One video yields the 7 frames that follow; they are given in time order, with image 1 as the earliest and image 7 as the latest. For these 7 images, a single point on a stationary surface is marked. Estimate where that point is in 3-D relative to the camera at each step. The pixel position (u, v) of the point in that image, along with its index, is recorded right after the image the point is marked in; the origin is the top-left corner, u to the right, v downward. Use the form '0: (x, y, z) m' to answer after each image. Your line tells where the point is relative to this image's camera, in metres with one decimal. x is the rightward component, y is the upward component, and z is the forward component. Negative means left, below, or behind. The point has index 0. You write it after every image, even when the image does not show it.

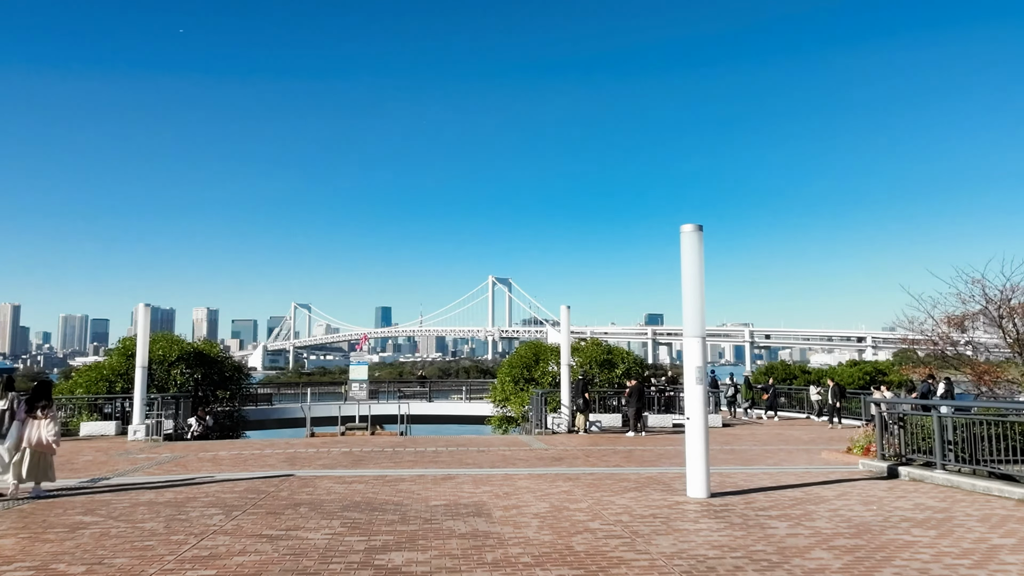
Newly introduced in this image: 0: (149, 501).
0: (-4.3, -2.5, +8.0) m
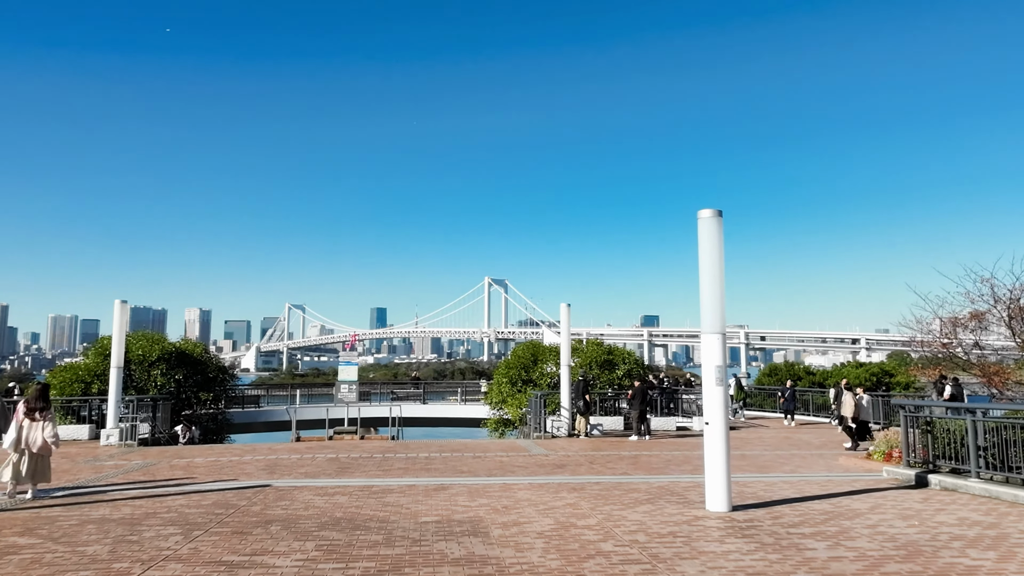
0: (-4.3, -2.4, +7.2) m
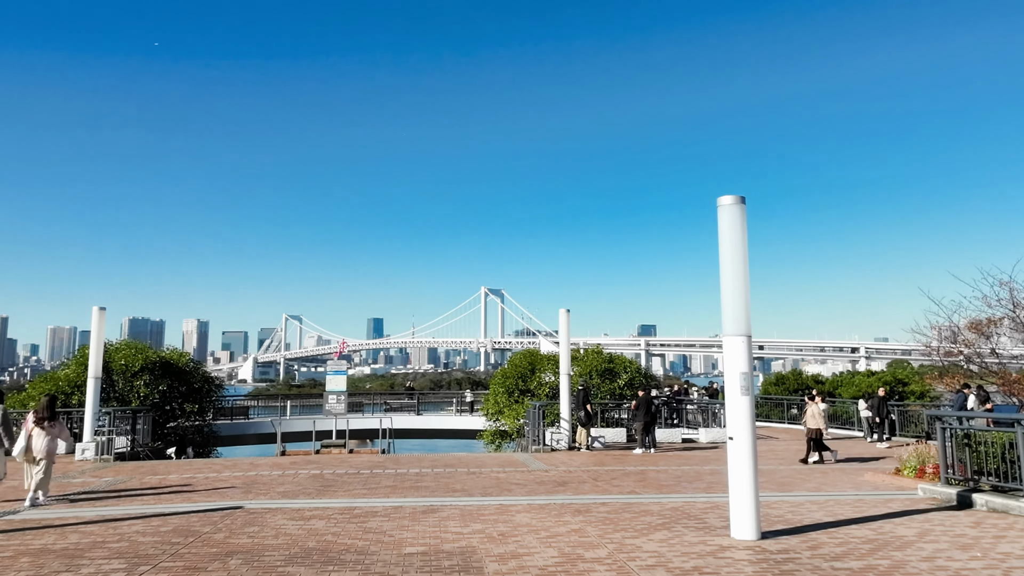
0: (-4.3, -2.4, +6.3) m
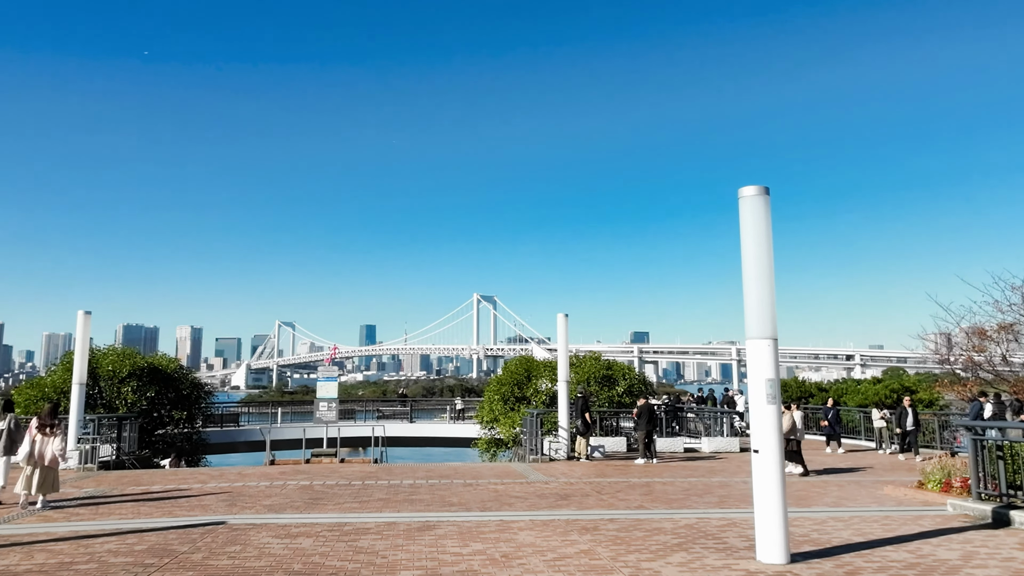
0: (-4.2, -2.4, +5.7) m
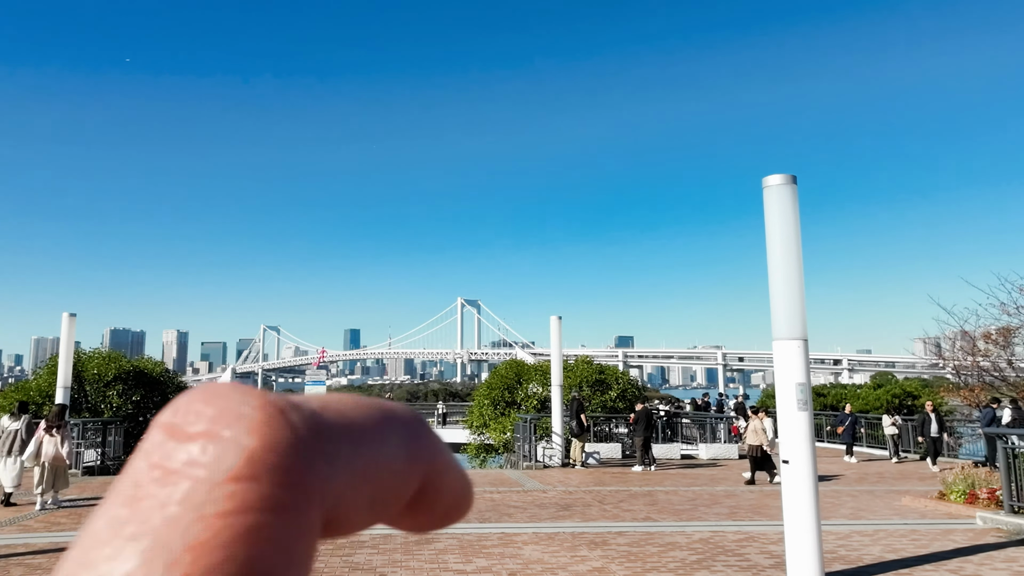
0: (-4.2, -2.3, +5.1) m
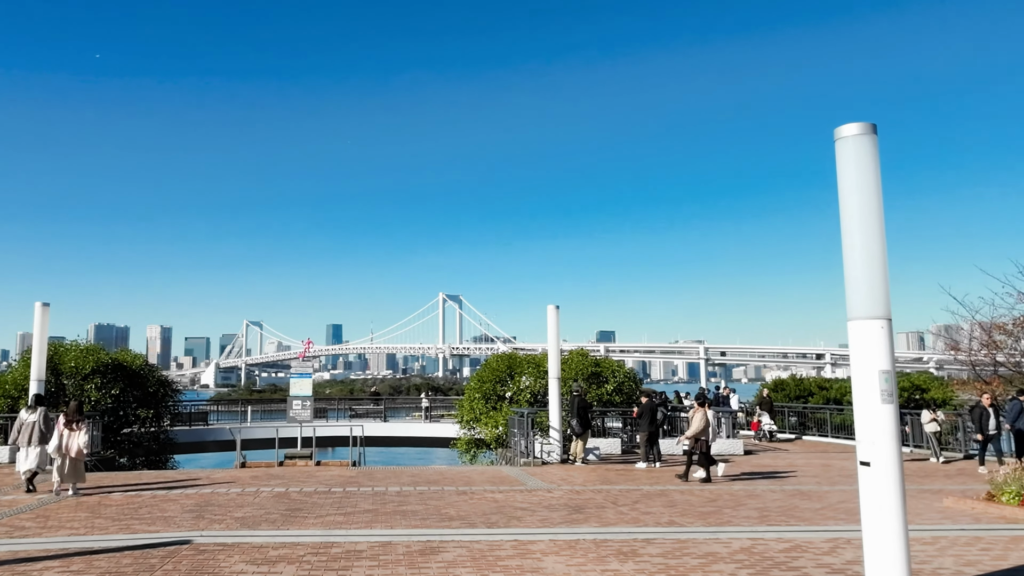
0: (-4.0, -2.1, +4.2) m
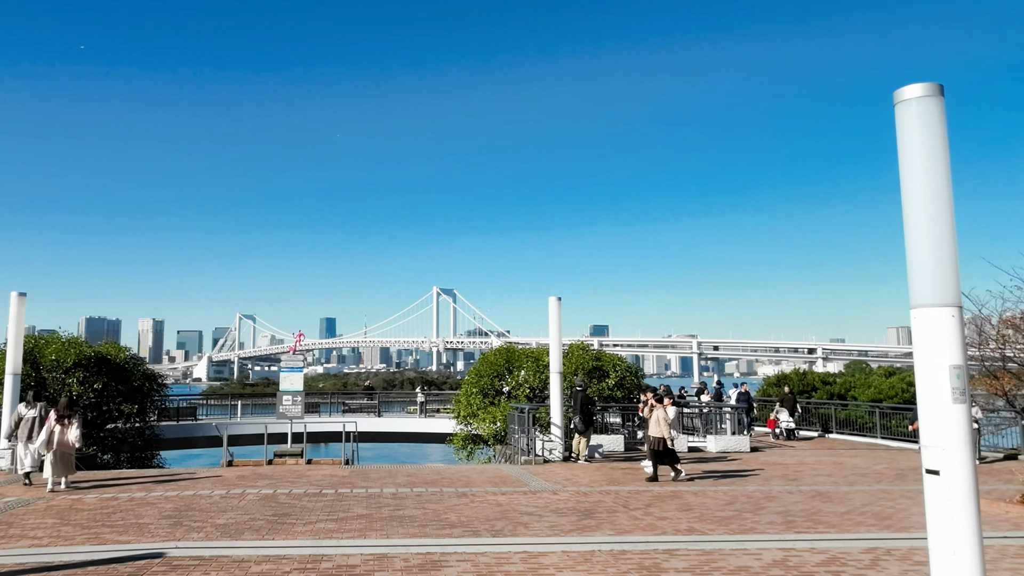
0: (-3.8, -2.0, +3.6) m
